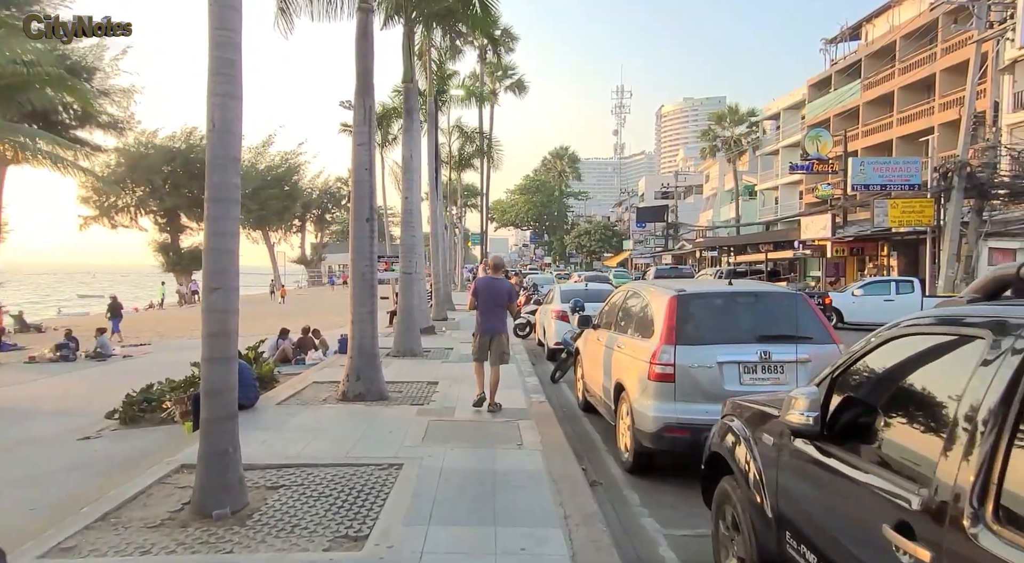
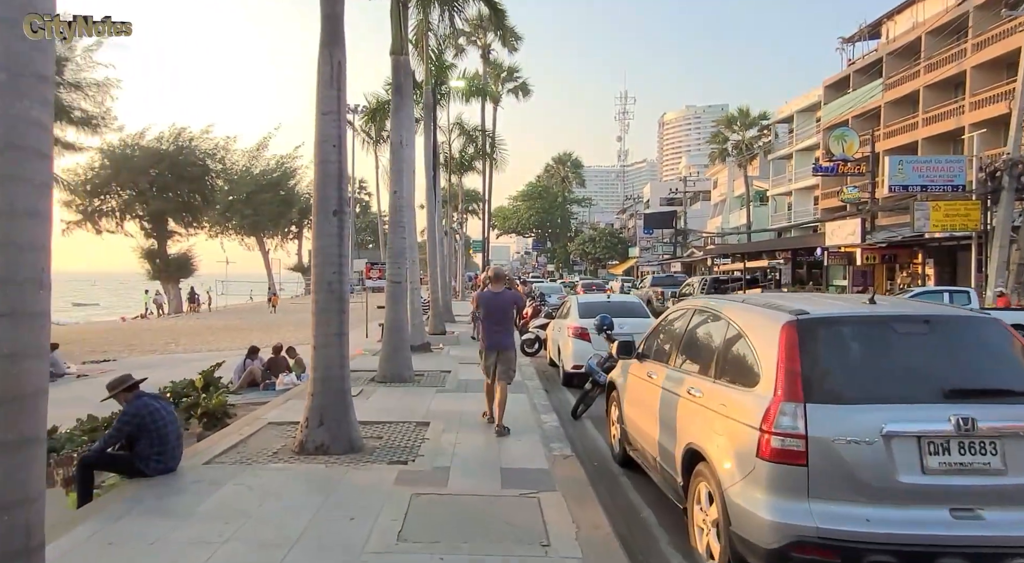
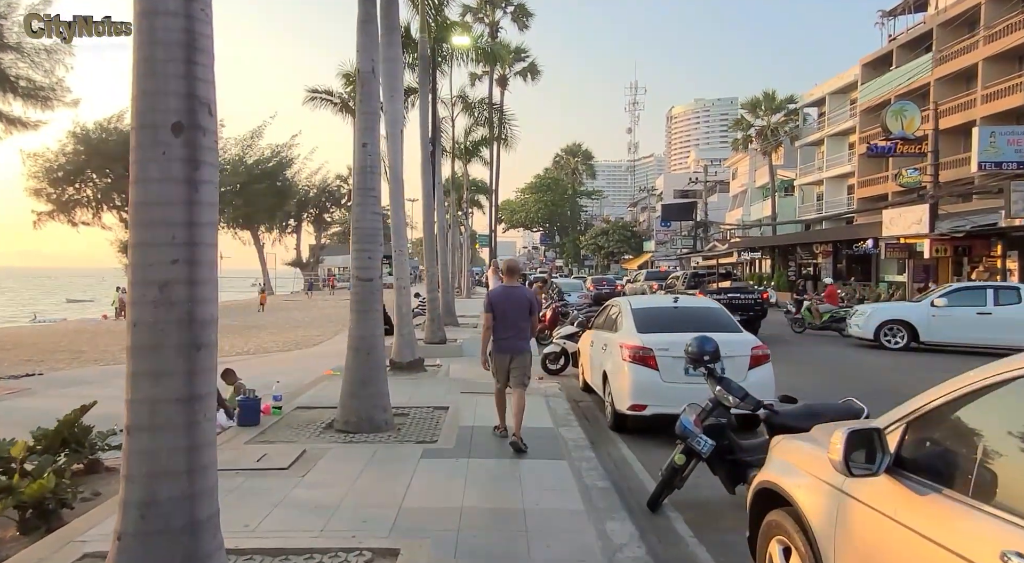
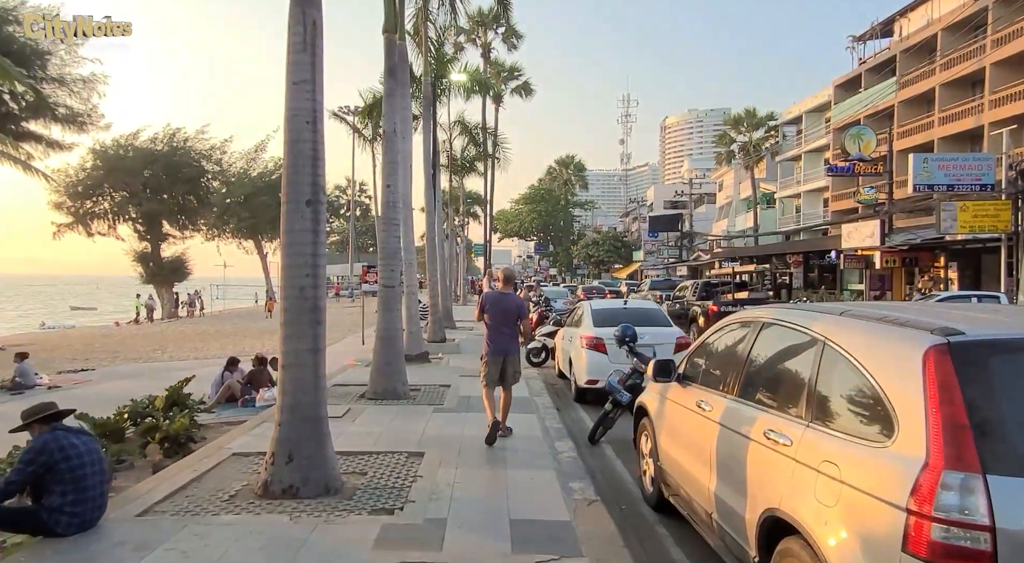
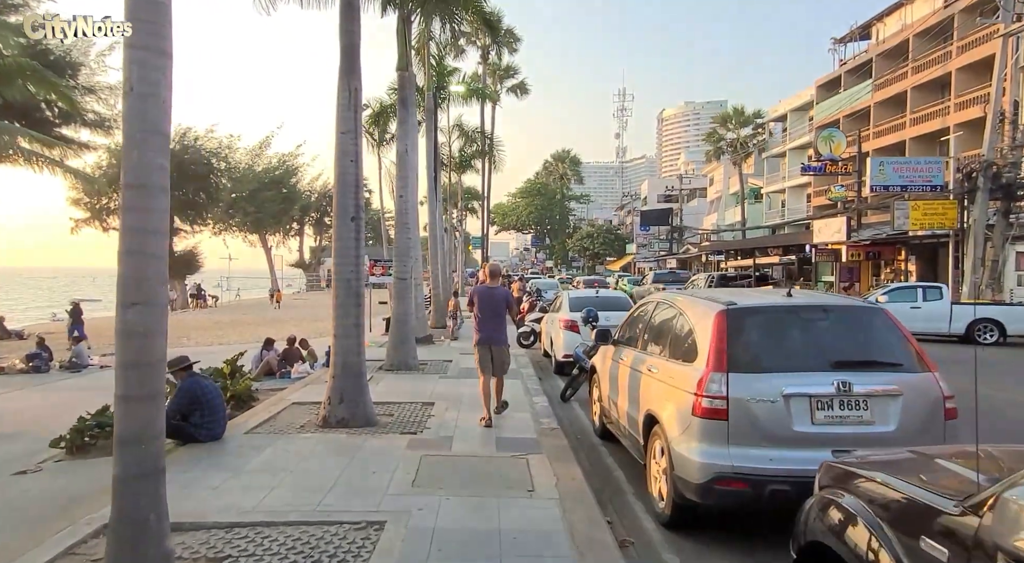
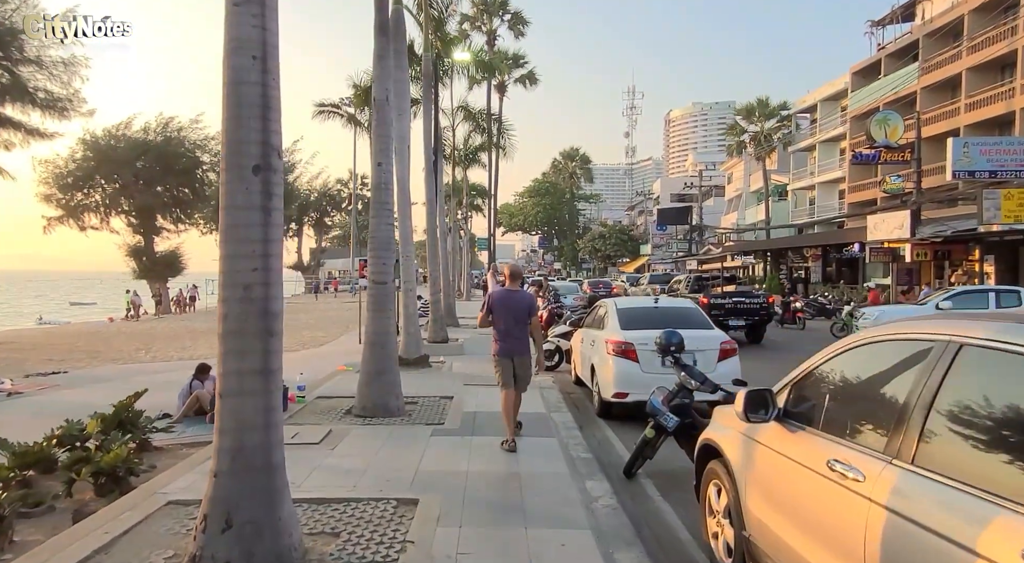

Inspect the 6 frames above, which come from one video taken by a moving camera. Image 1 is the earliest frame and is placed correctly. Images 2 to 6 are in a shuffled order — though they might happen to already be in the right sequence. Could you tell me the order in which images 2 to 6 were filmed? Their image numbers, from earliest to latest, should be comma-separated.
5, 2, 4, 6, 3
